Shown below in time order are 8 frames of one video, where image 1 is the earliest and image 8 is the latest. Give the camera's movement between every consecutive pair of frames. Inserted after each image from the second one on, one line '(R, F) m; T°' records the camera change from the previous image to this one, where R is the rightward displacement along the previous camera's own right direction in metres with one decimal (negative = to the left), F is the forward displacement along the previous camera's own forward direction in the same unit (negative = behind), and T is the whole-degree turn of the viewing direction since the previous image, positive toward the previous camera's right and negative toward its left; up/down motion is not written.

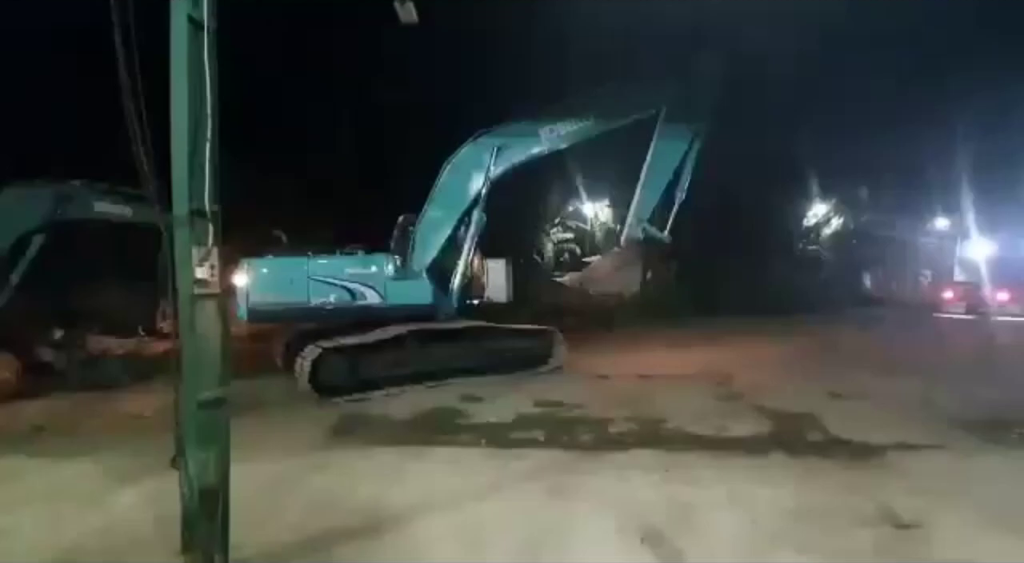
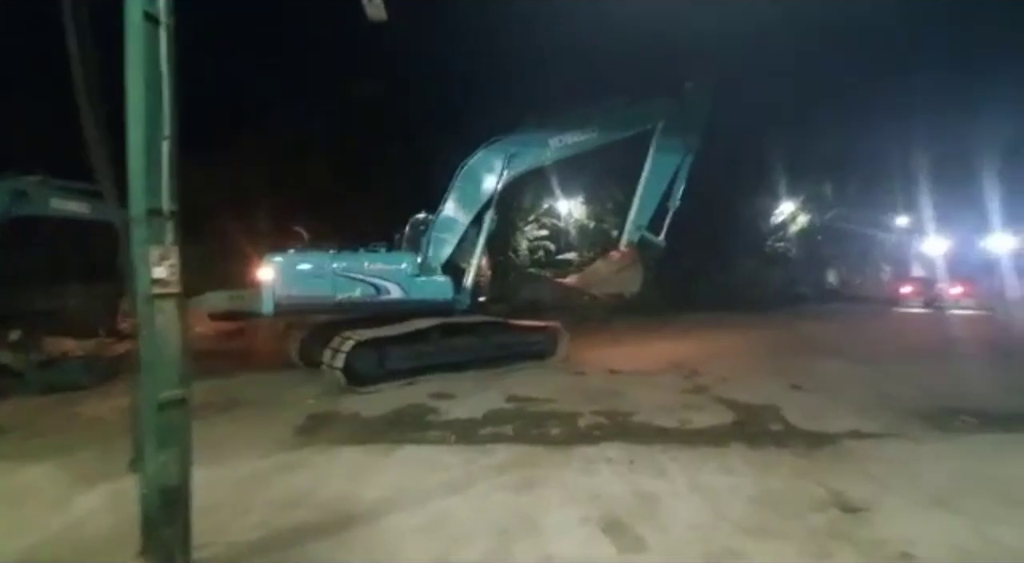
(0.0, -0.3) m; +1°
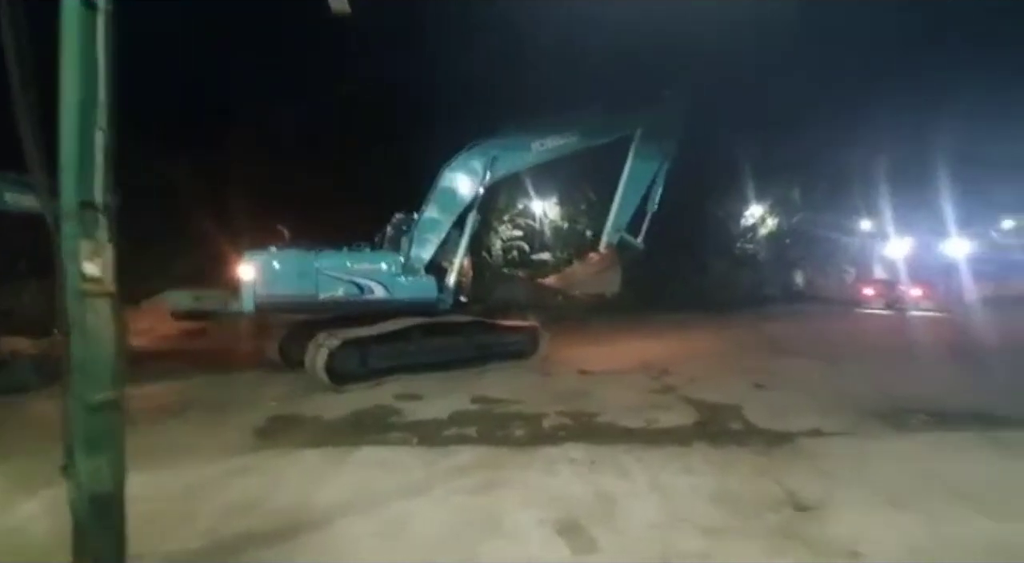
(+0.1, -0.1) m; +1°
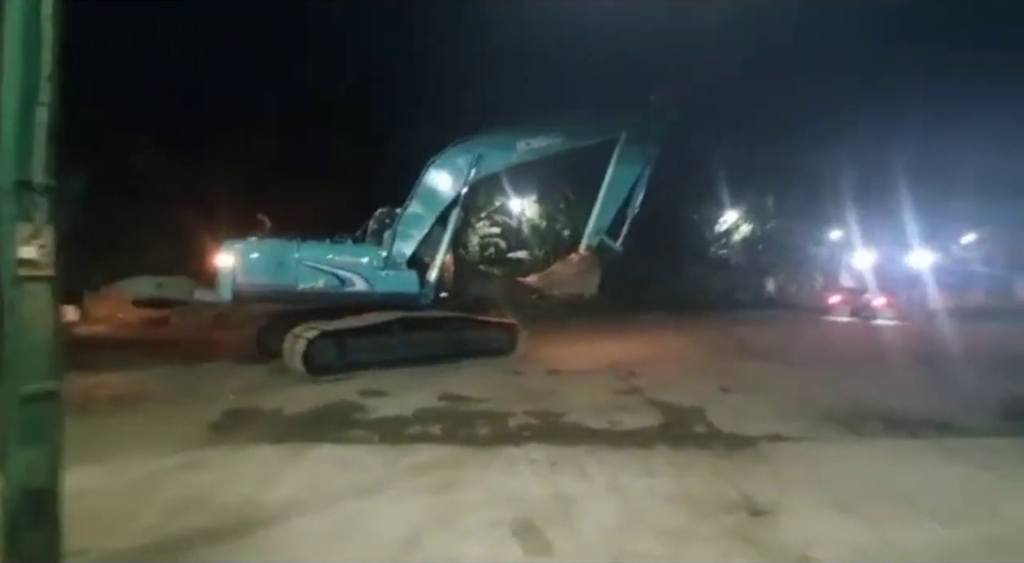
(+0.1, -0.1) m; +1°
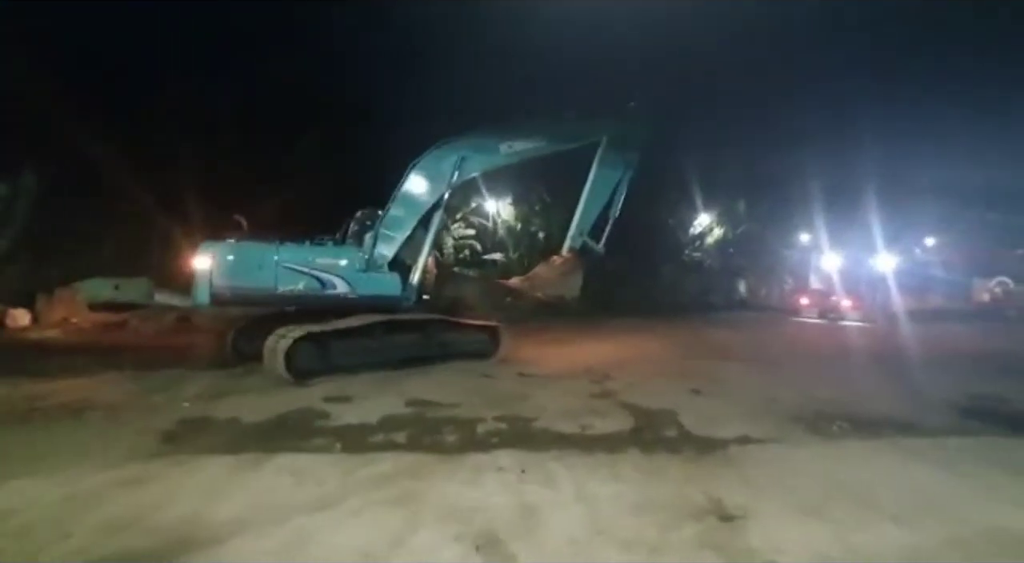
(+0.1, +0.1) m; +1°
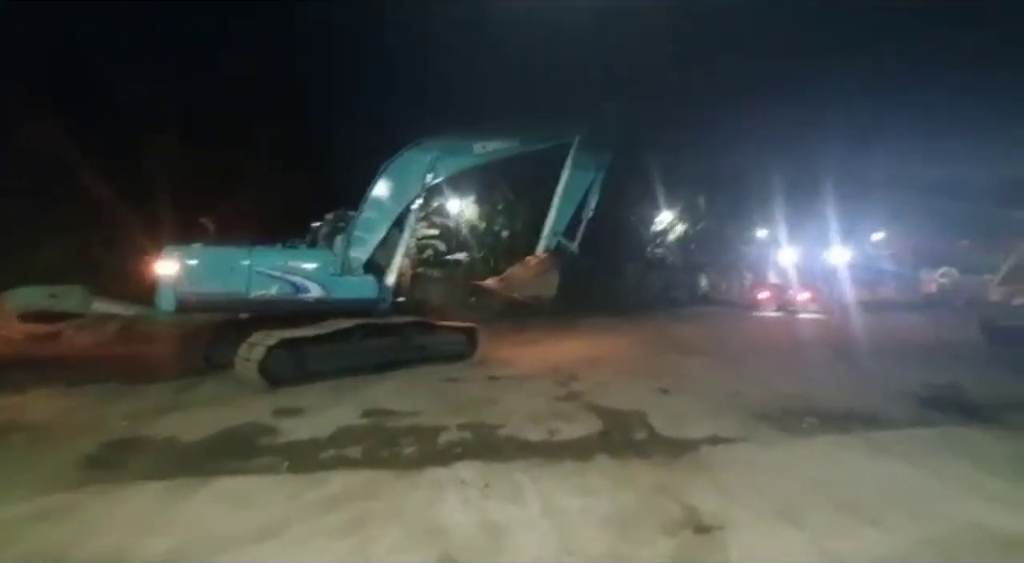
(+0.1, +0.5) m; +2°
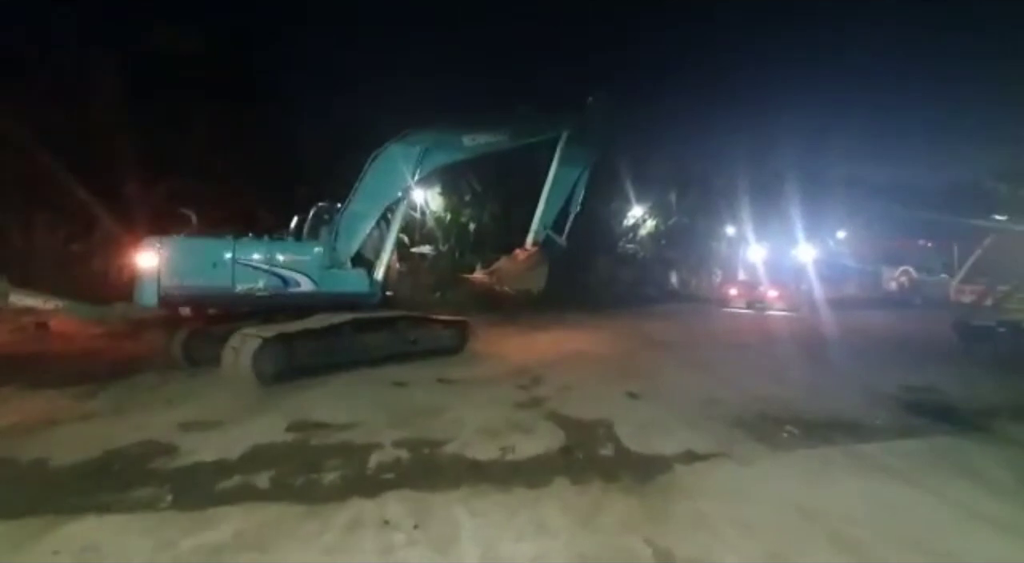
(+0.2, +1.4) m; +2°
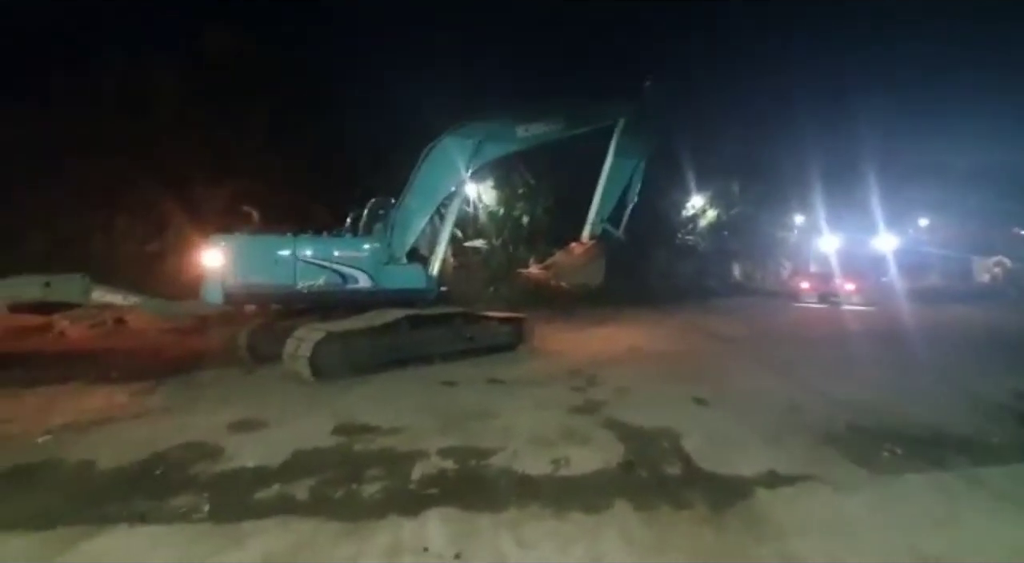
(0.0, +0.5) m; -3°
